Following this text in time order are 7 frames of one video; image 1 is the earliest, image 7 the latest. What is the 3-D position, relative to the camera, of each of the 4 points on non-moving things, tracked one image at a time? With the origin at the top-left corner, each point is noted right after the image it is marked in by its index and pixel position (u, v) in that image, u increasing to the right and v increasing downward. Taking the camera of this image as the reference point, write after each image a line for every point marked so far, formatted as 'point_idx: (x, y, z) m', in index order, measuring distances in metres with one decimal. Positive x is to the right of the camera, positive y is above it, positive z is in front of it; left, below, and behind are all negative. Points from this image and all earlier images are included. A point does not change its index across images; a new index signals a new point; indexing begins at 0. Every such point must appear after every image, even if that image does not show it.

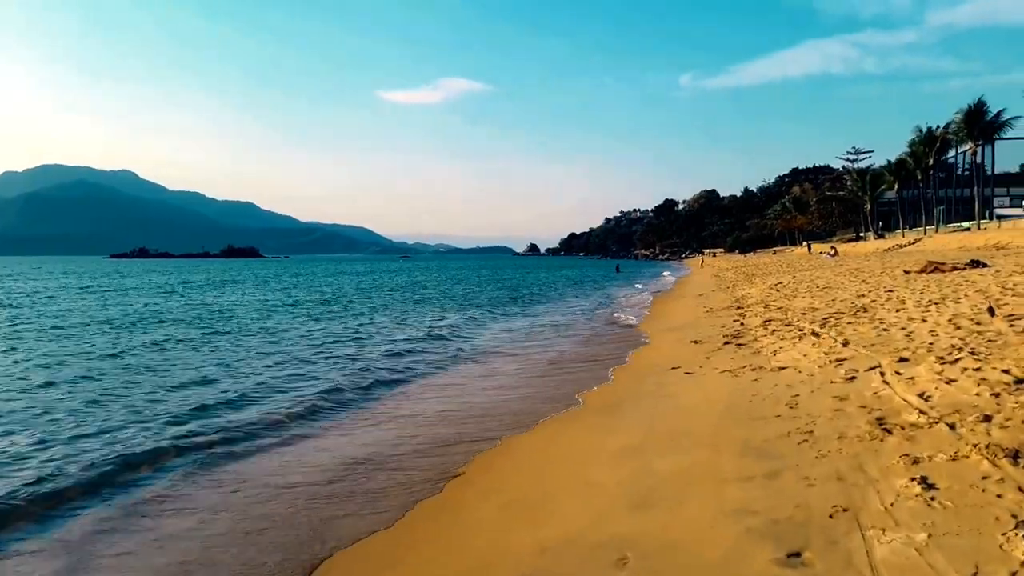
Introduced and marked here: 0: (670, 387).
0: (+2.1, -1.3, +9.9) m
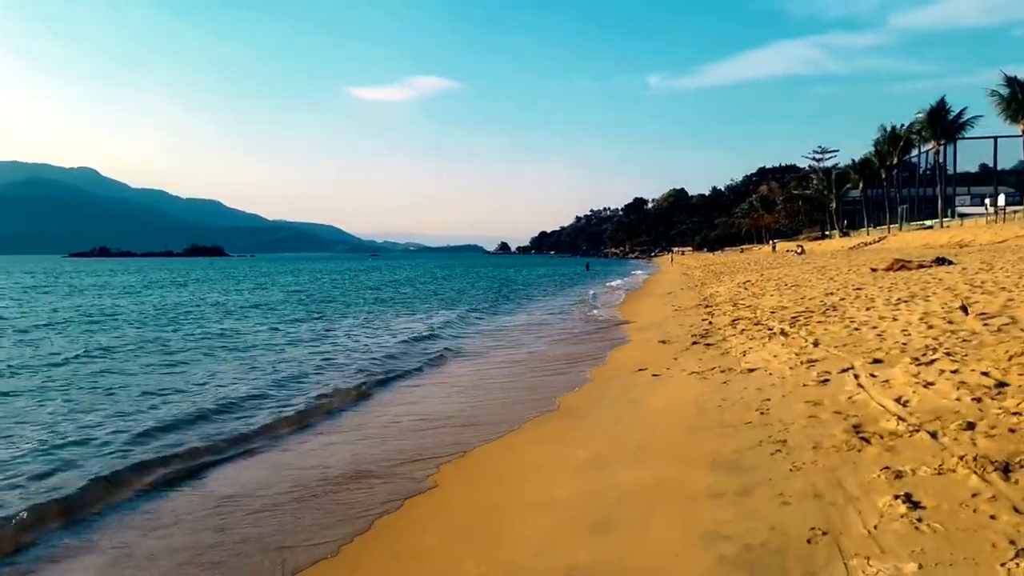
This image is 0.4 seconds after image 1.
0: (+1.6, -1.3, +9.5) m
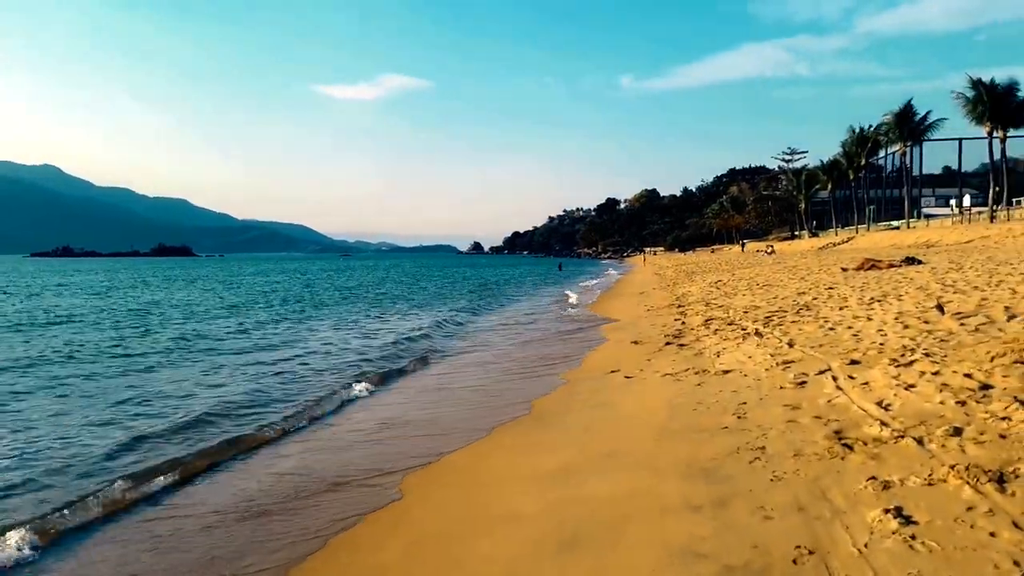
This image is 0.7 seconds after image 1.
0: (+1.2, -1.3, +9.1) m
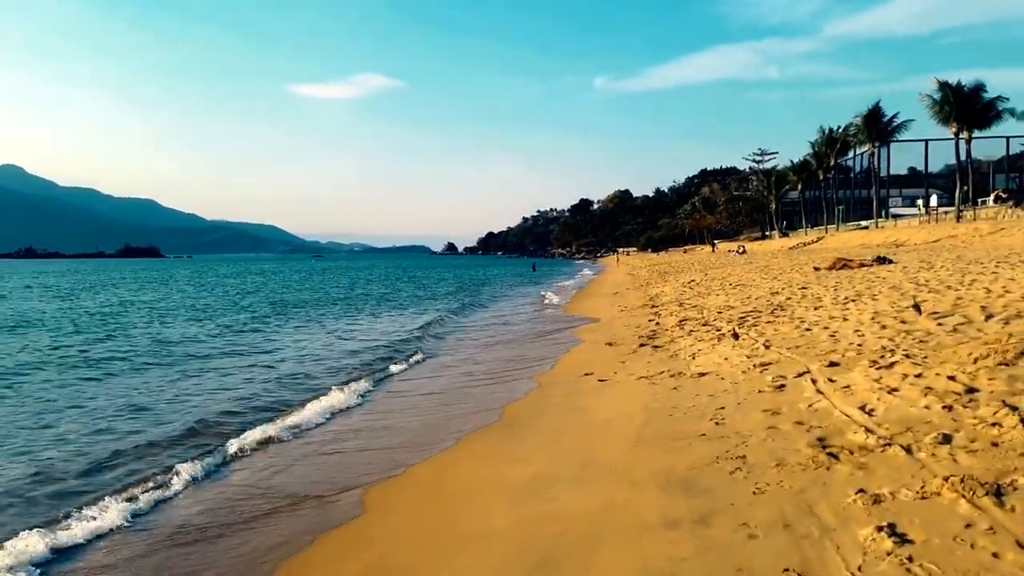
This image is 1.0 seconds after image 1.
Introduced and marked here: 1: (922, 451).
0: (+0.8, -1.3, +8.8) m
1: (+2.6, -1.0, +4.7) m
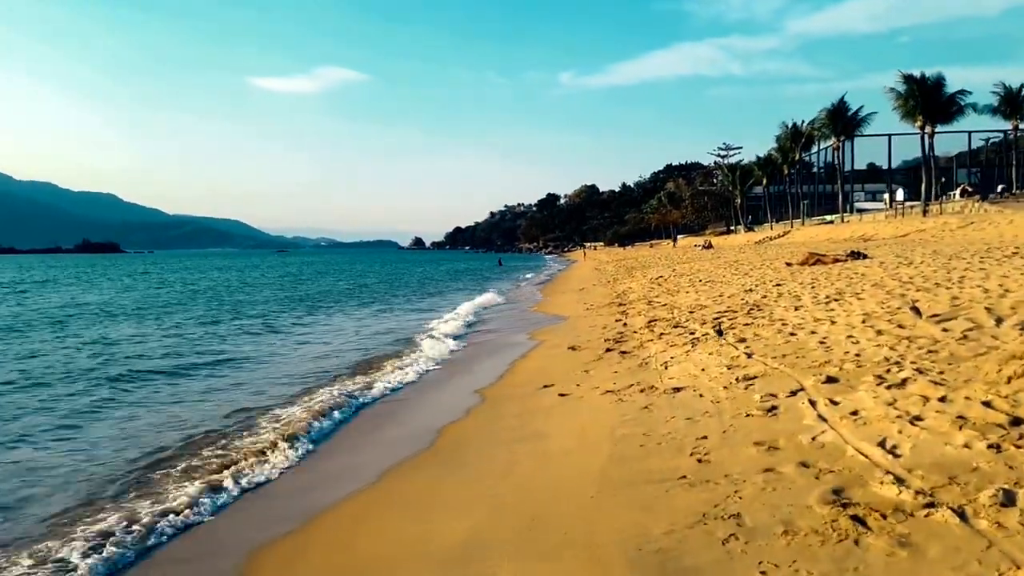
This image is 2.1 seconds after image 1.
0: (+0.3, -1.3, +7.5) m
1: (+2.2, -1.1, +3.5) m
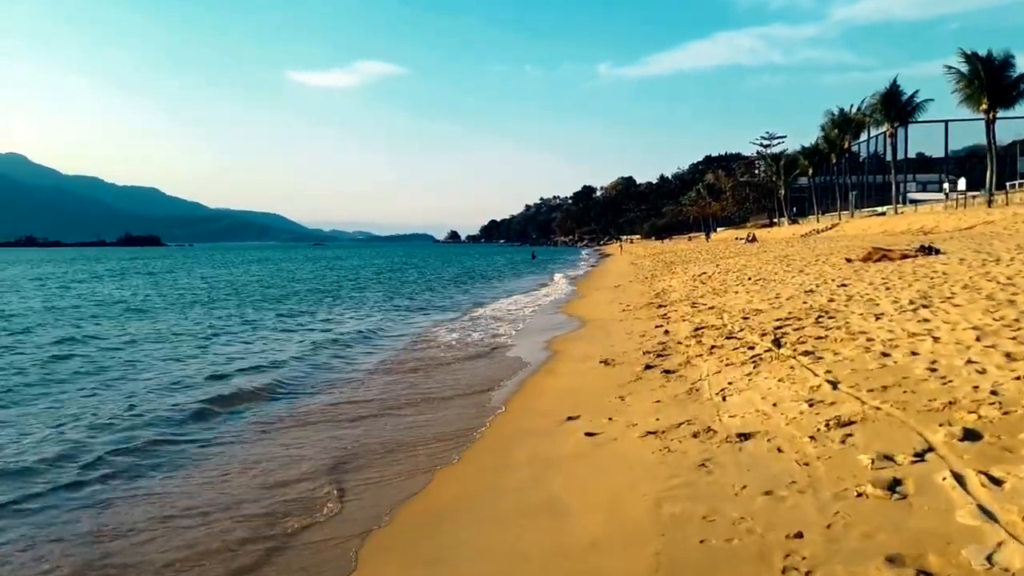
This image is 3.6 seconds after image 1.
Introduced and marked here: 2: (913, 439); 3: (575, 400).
0: (+0.3, -1.4, +5.7) m
1: (+2.1, -1.2, +1.5) m
2: (+2.6, -1.0, +4.8) m
3: (+0.7, -1.3, +8.2) m
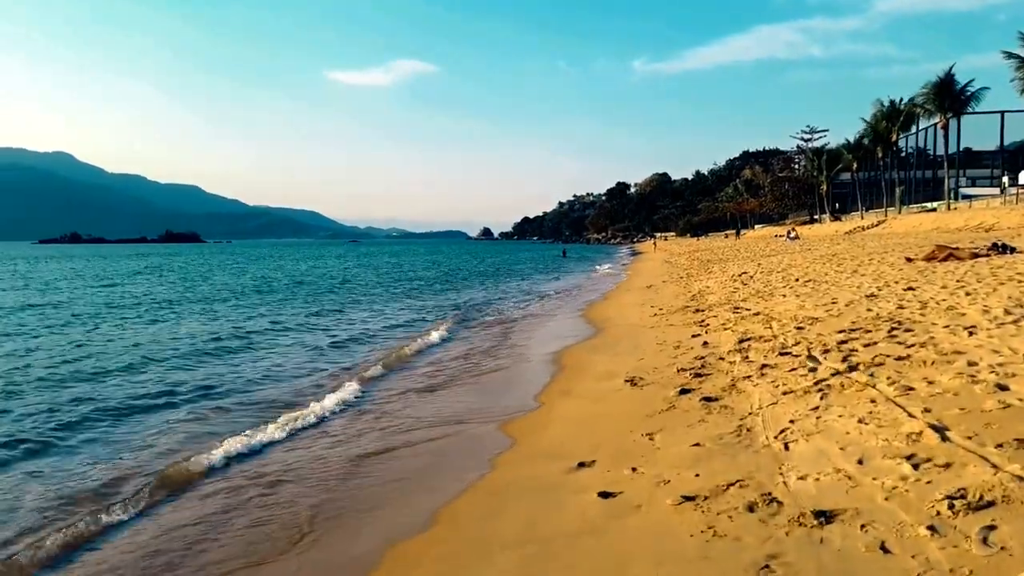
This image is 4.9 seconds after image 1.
0: (+0.2, -1.5, +4.0) m
1: (+1.8, -1.3, -0.2) m
2: (+2.5, -1.1, +3.1) m
3: (+0.7, -1.3, +6.6) m
